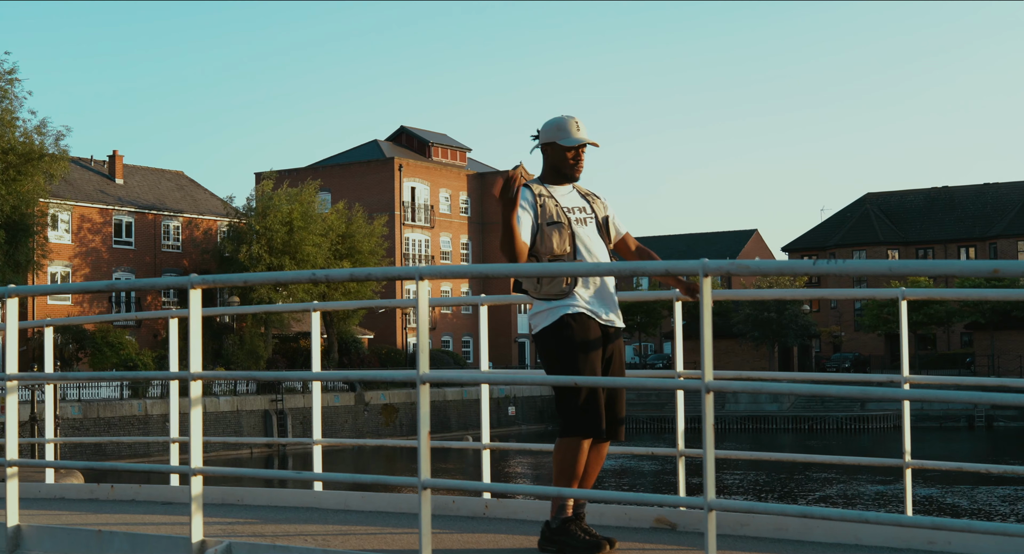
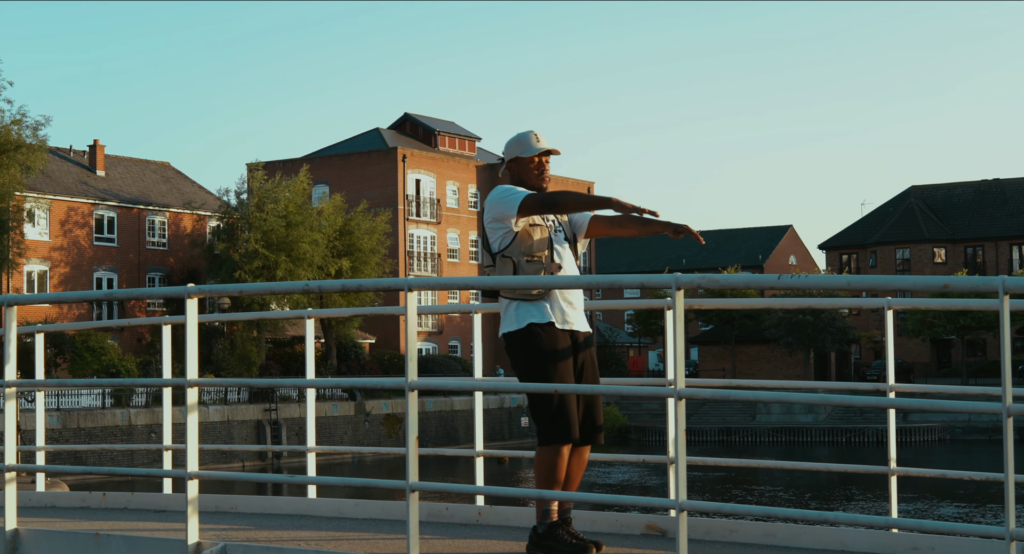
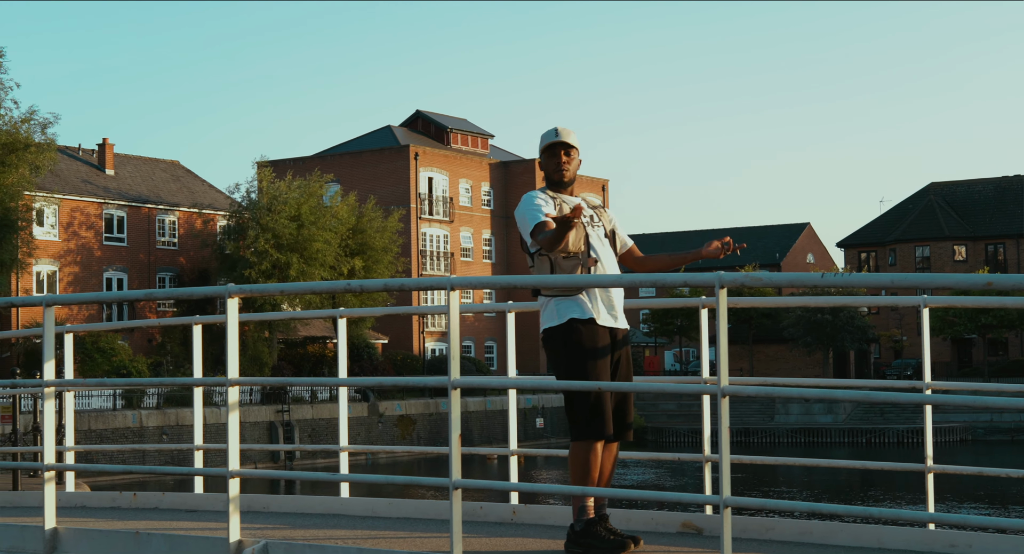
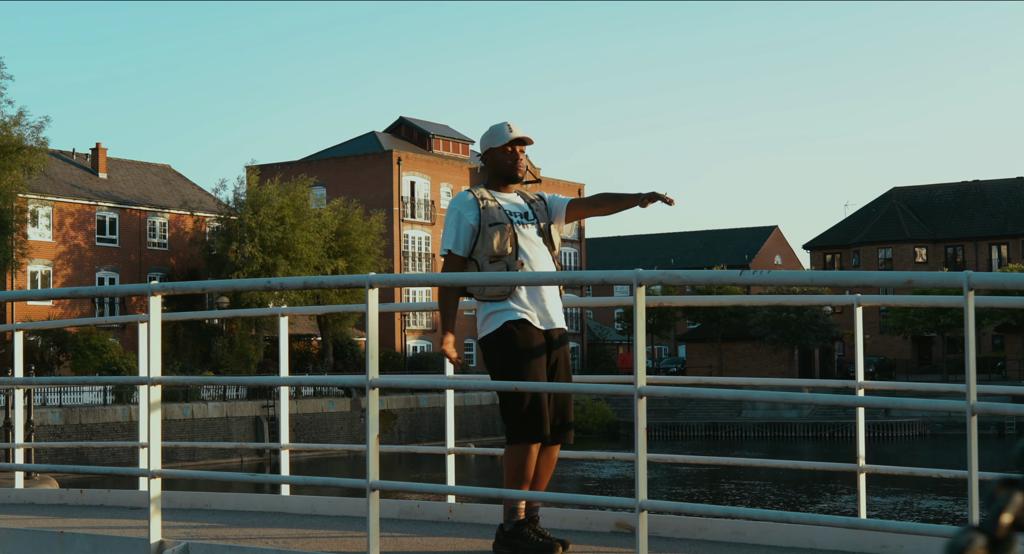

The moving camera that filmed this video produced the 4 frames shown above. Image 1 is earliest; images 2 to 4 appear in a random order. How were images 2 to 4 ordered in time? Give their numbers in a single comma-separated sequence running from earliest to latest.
4, 2, 3
